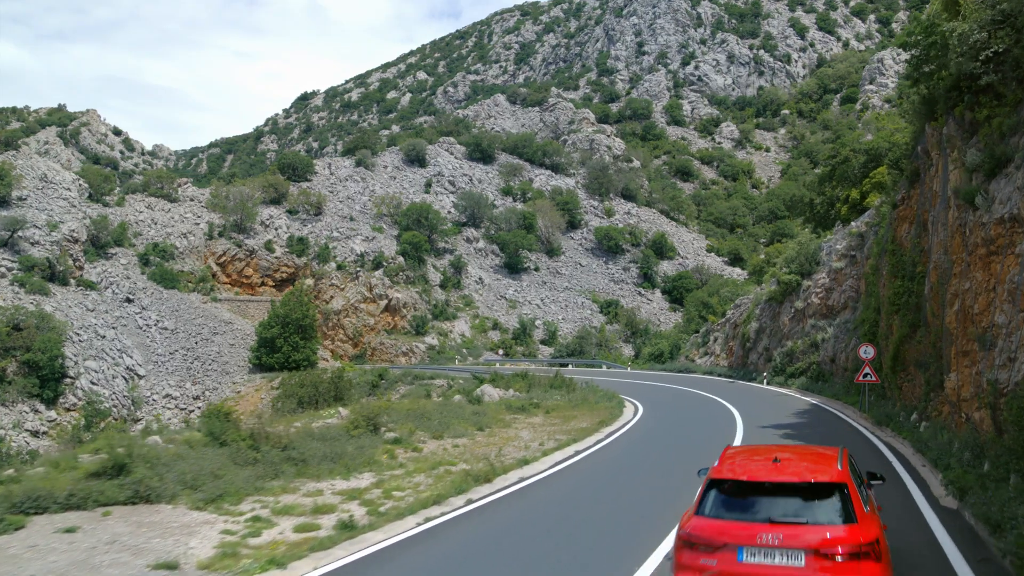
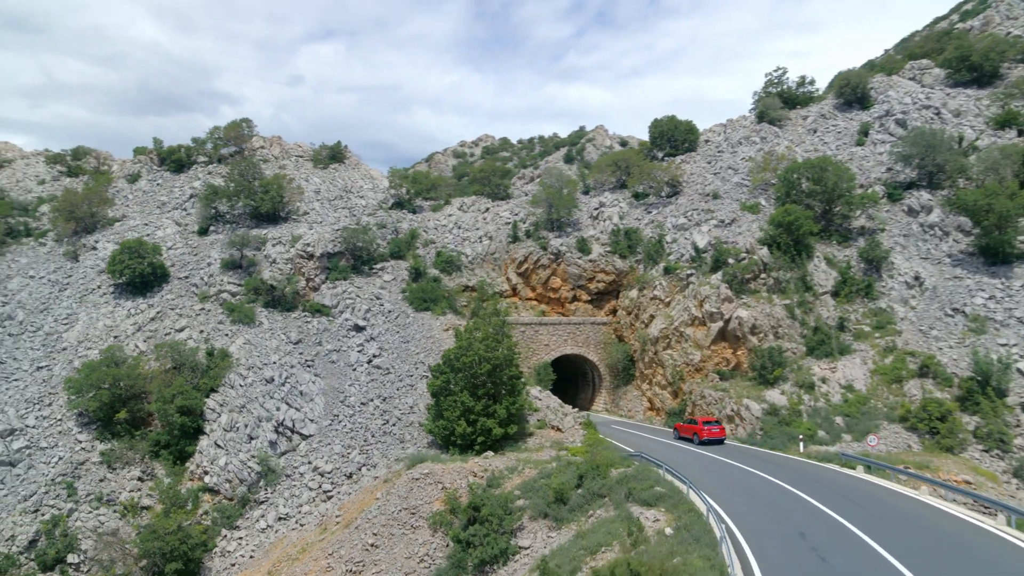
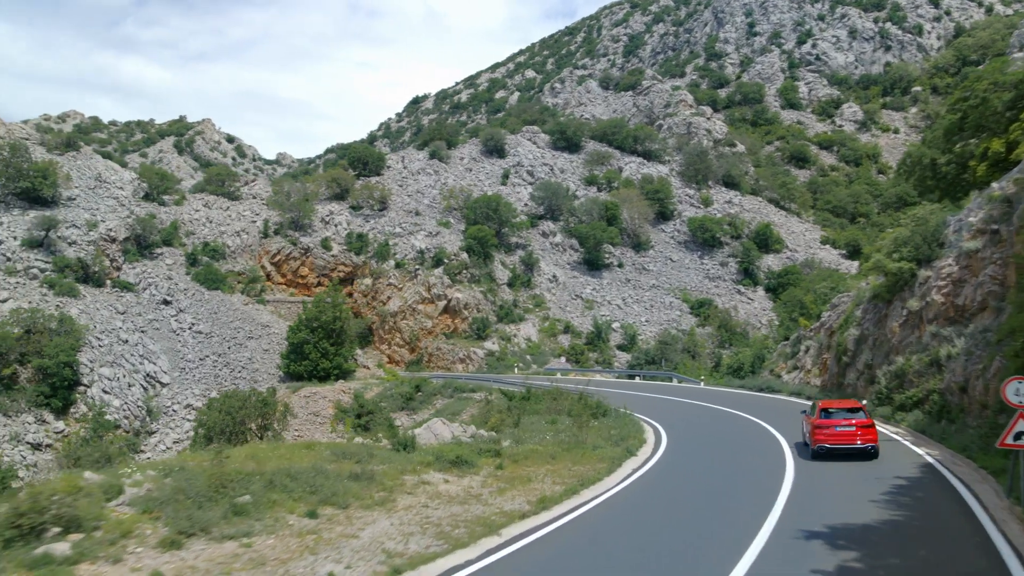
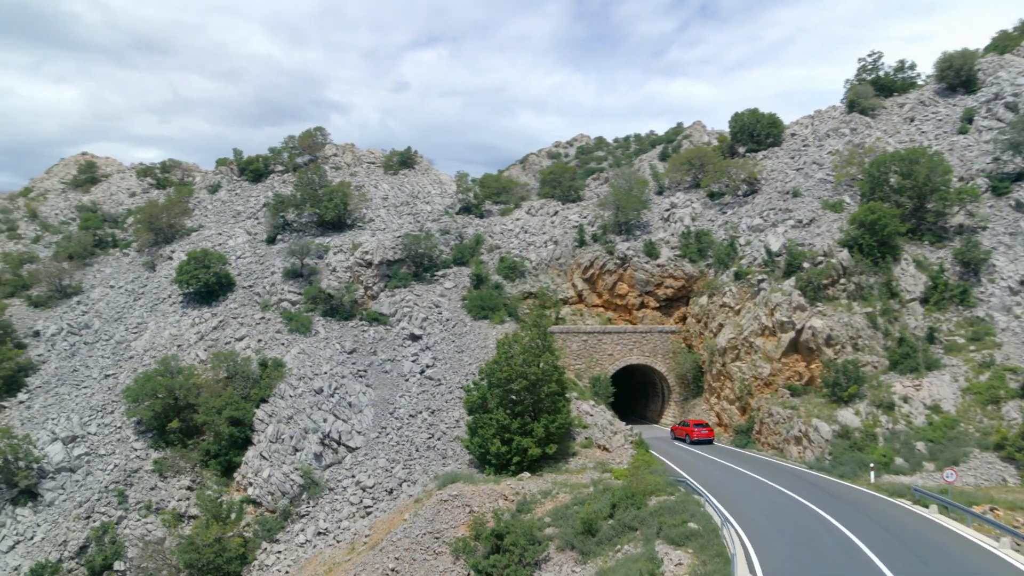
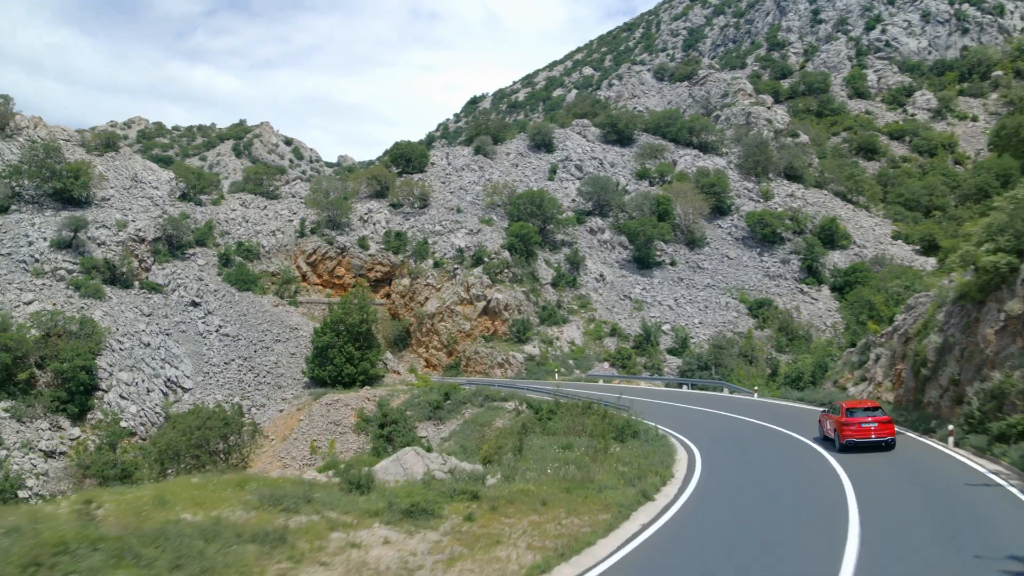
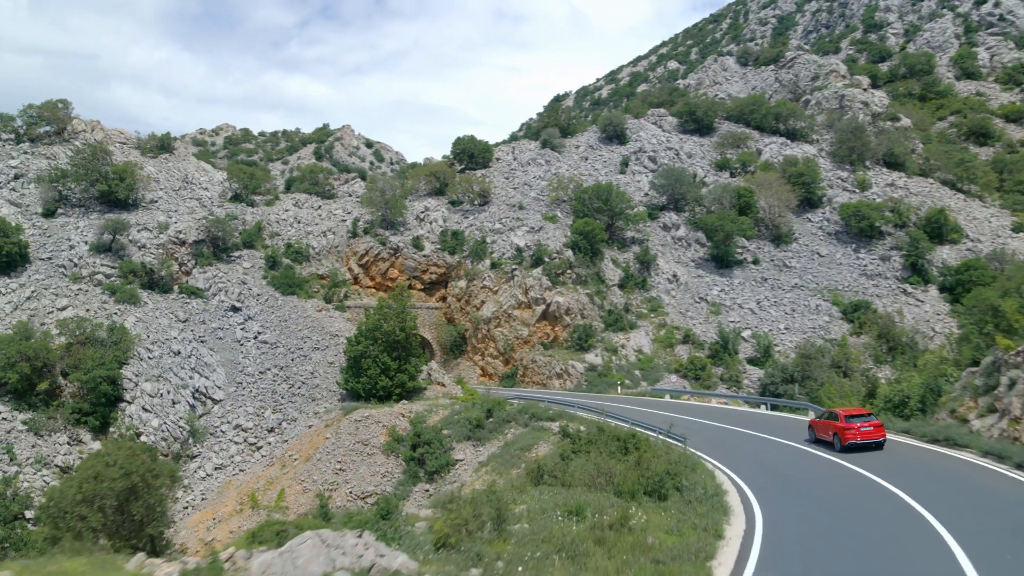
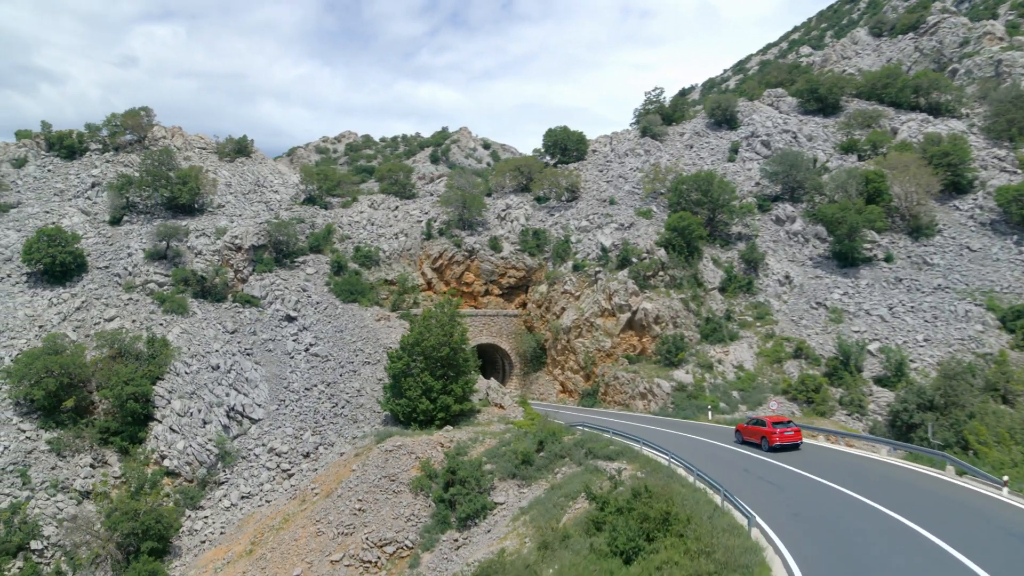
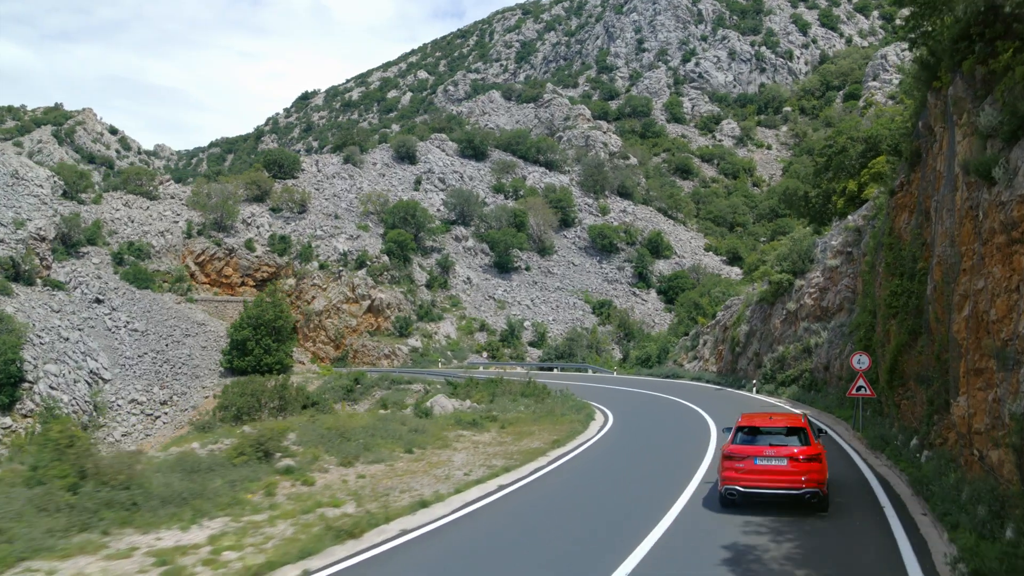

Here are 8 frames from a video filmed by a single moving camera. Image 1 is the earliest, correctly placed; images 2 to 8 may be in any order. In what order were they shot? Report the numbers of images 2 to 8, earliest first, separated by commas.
8, 3, 5, 6, 7, 2, 4
